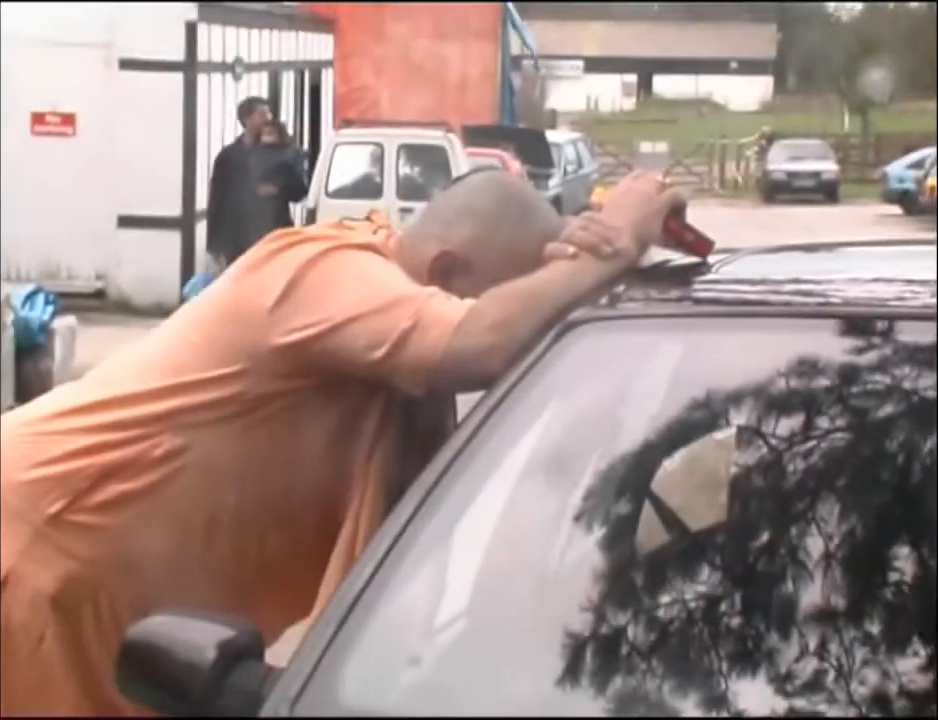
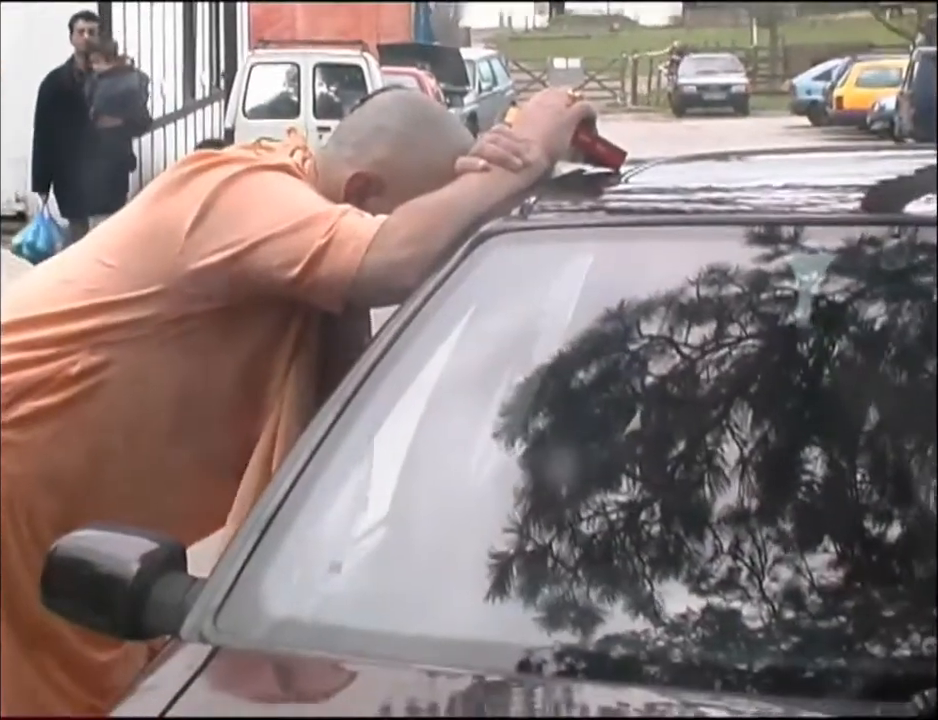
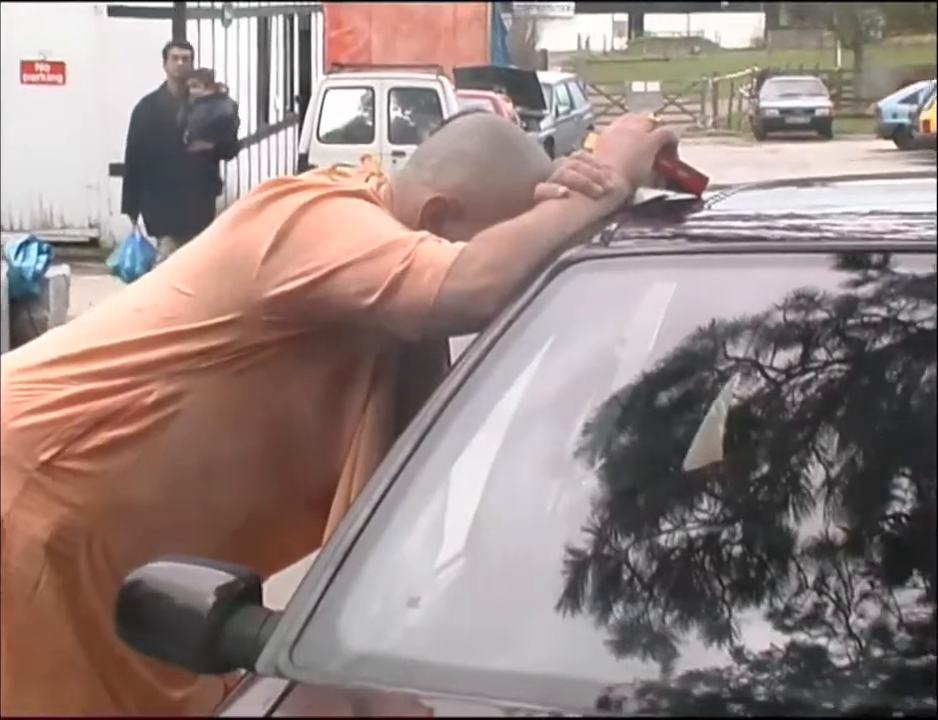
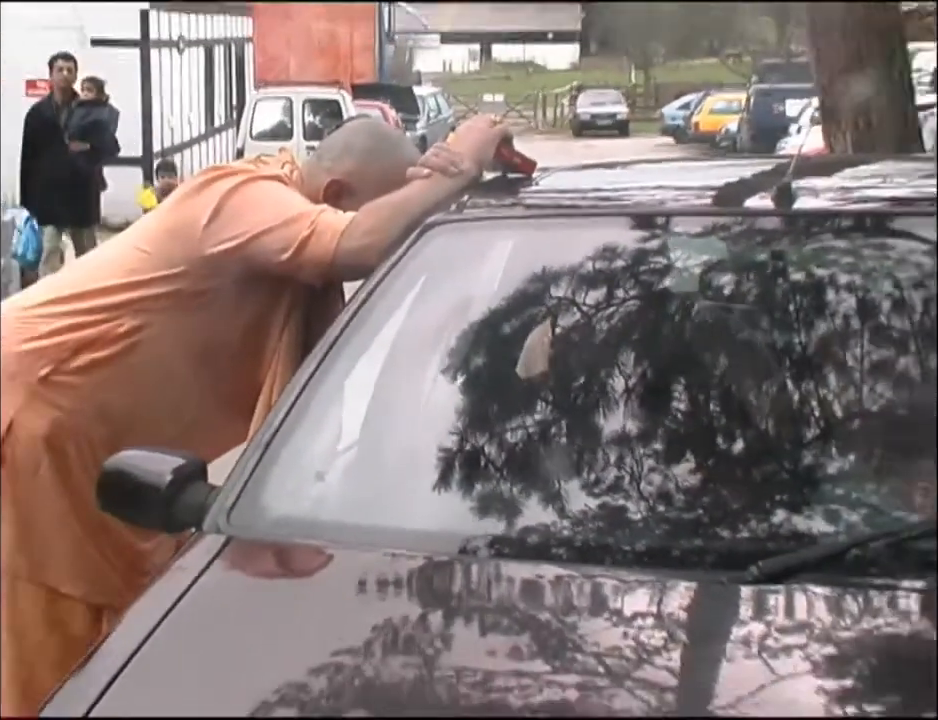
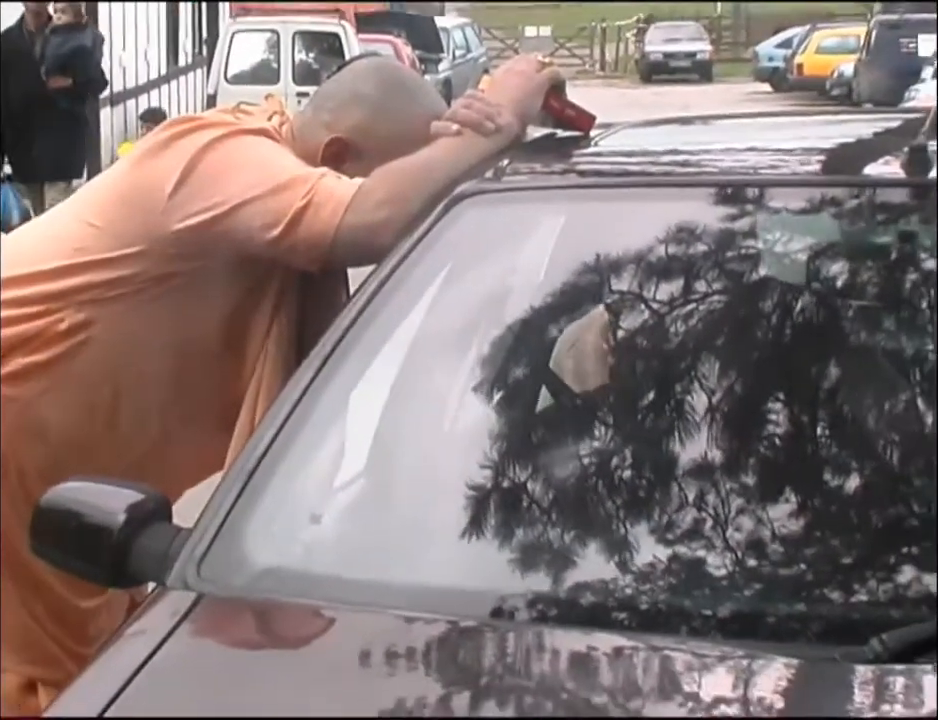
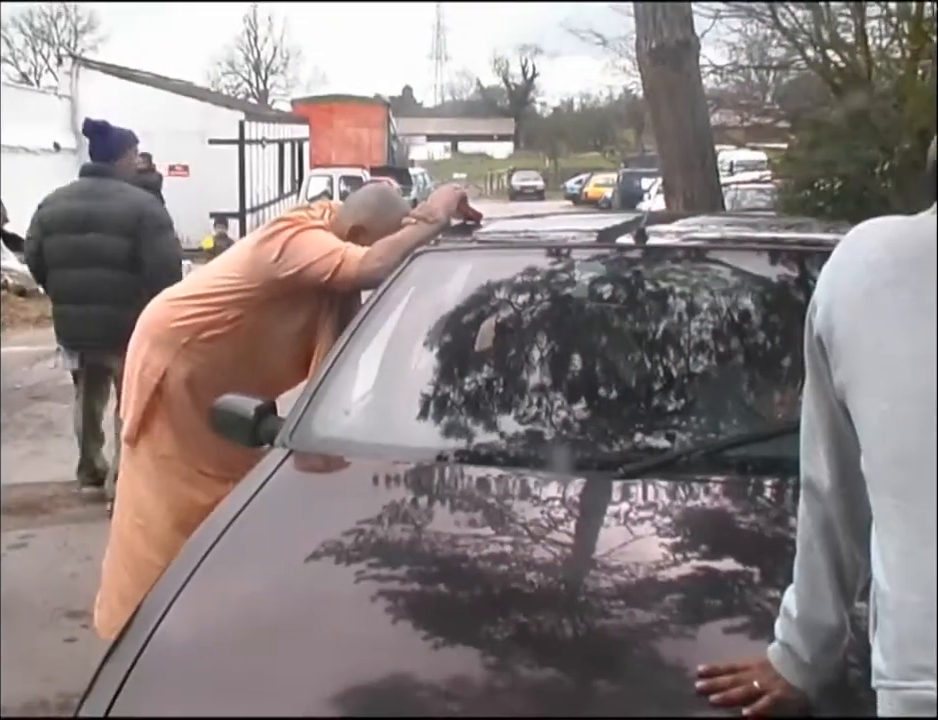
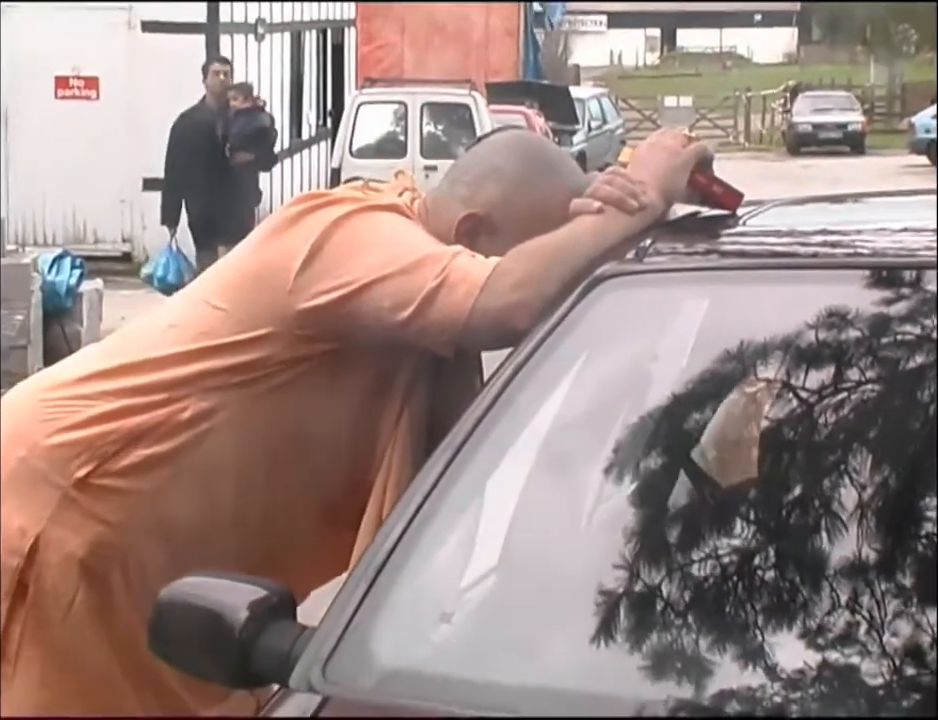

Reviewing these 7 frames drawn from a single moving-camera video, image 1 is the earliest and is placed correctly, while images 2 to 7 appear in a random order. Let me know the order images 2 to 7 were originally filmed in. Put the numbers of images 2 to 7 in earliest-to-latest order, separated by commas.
7, 3, 2, 5, 4, 6
